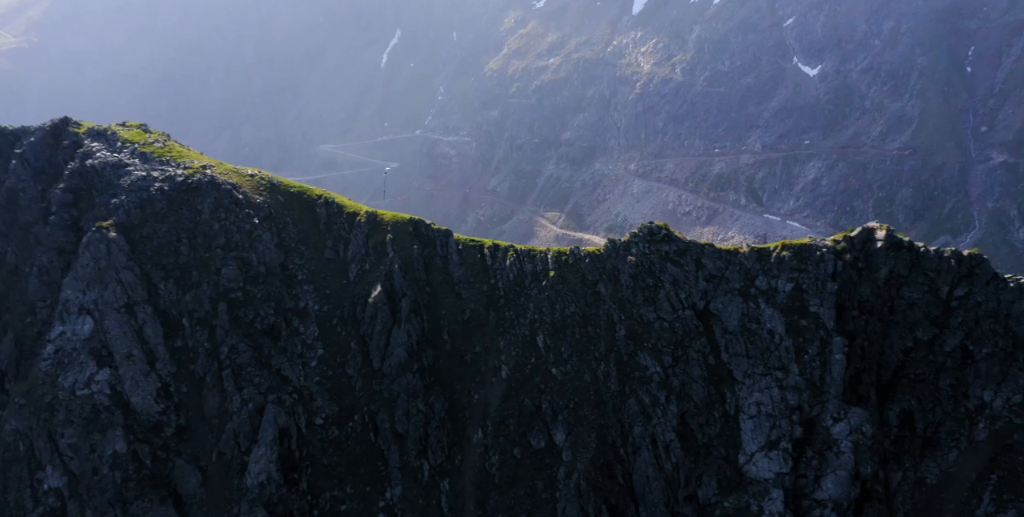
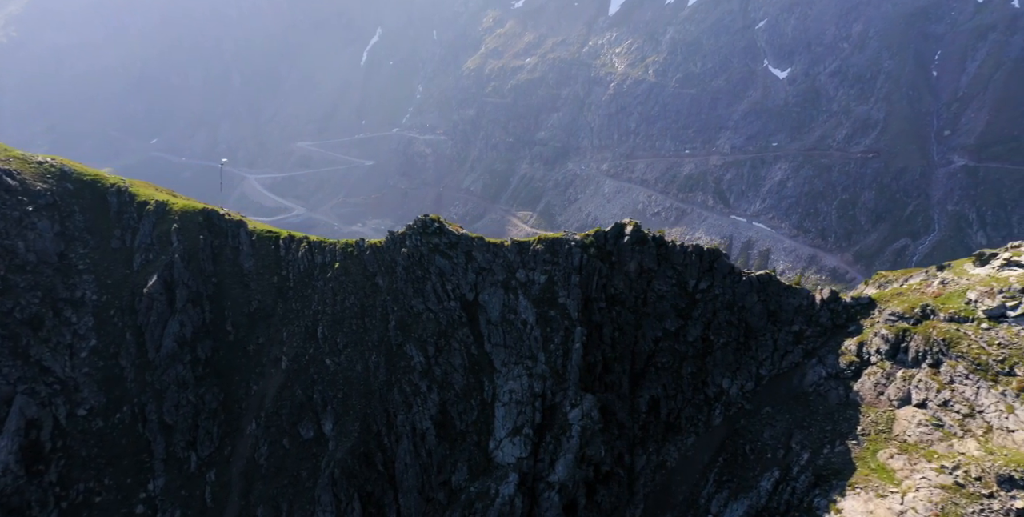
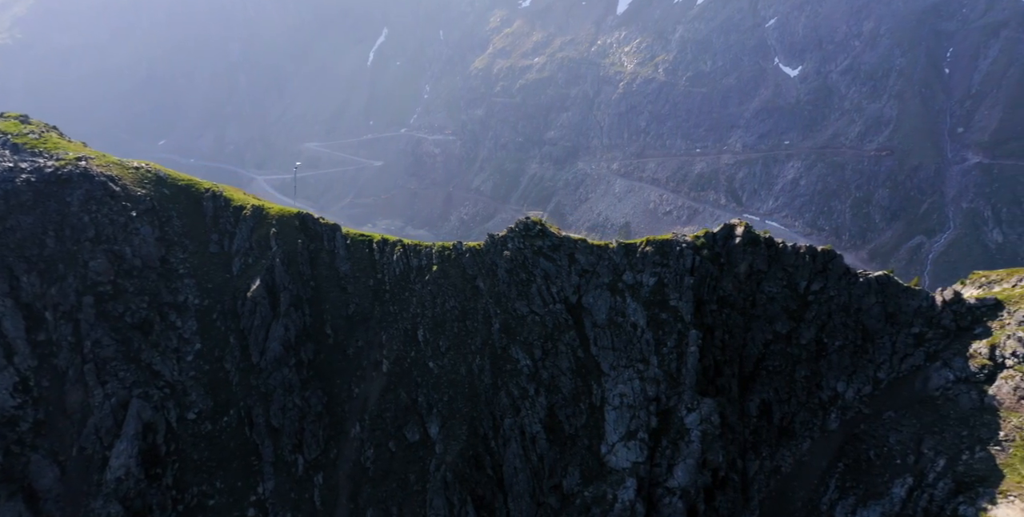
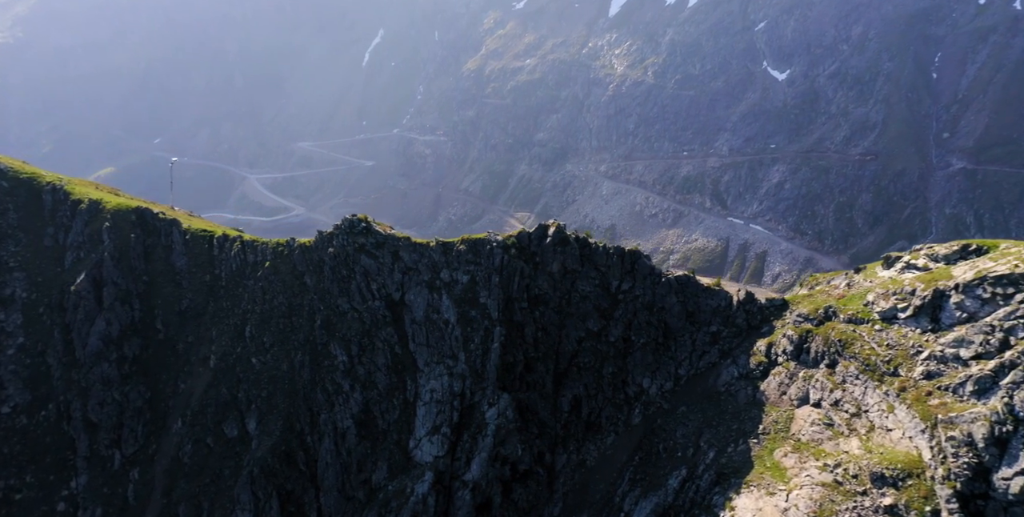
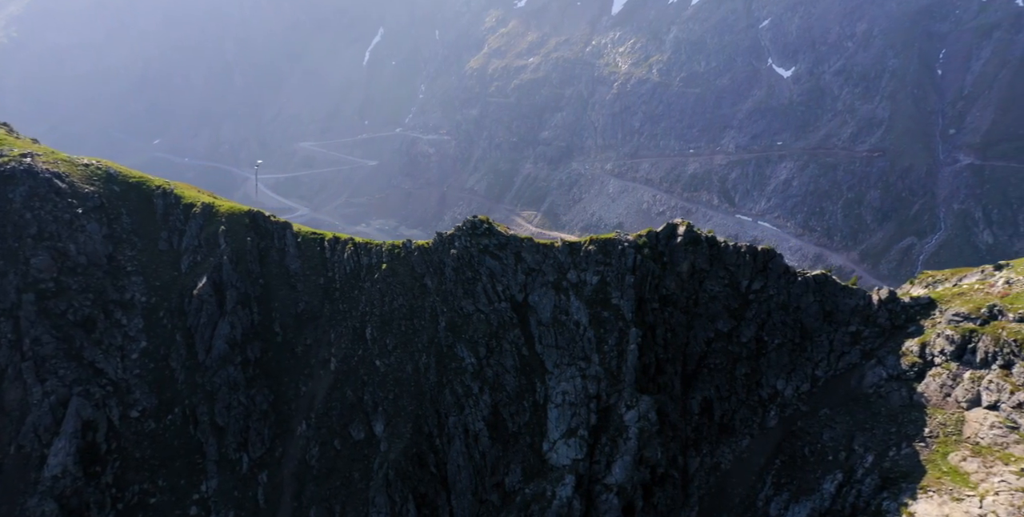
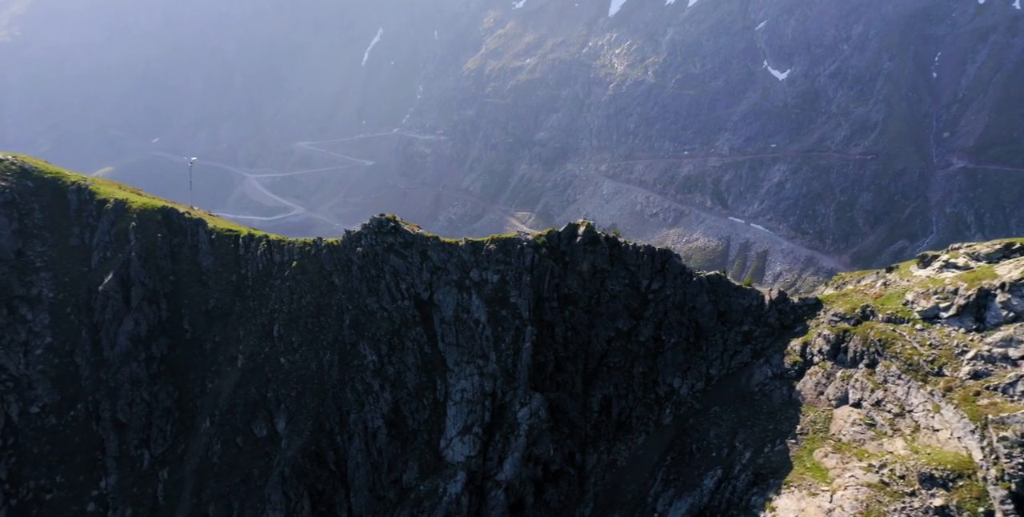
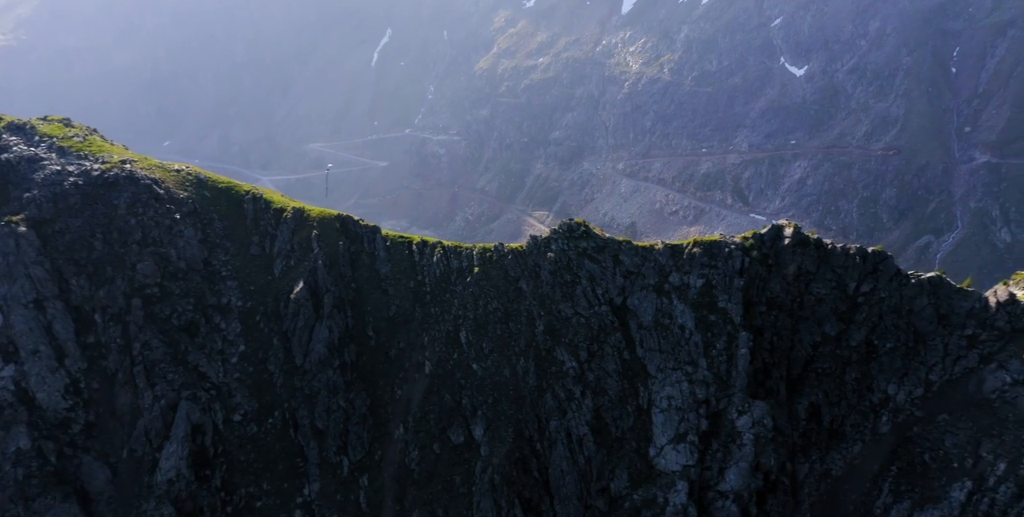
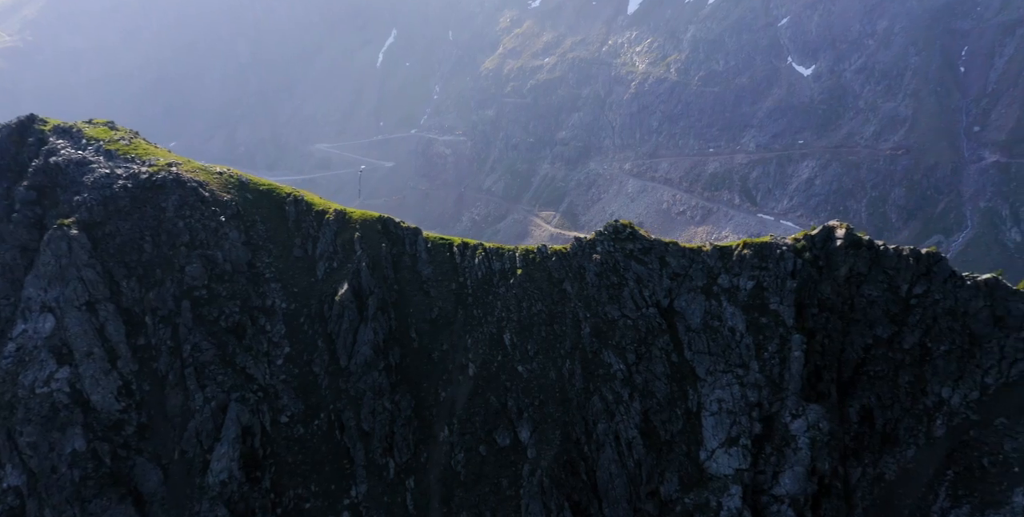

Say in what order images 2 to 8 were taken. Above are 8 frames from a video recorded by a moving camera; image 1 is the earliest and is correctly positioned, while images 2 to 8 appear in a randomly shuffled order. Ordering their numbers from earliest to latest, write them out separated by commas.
8, 7, 3, 5, 2, 6, 4
